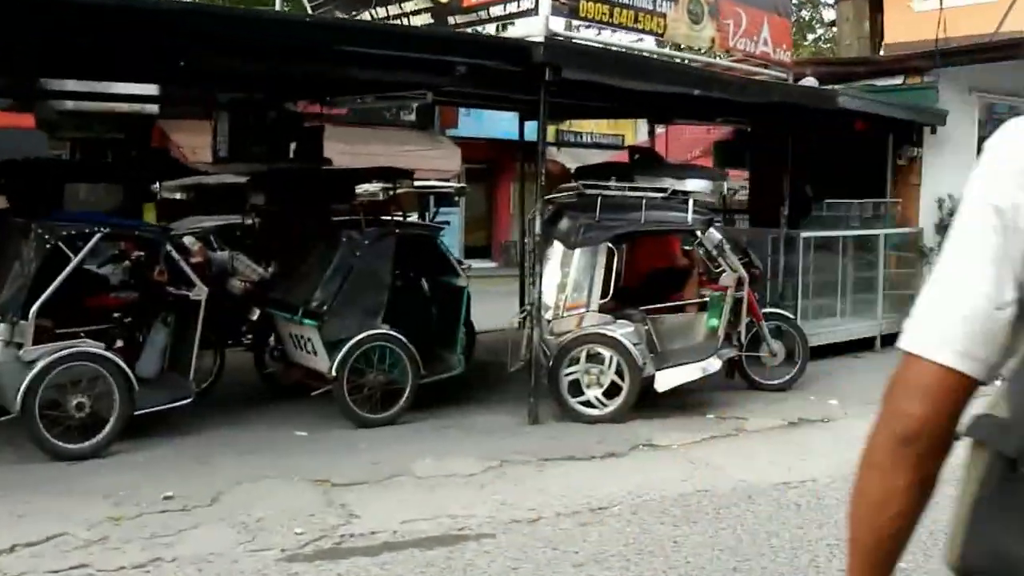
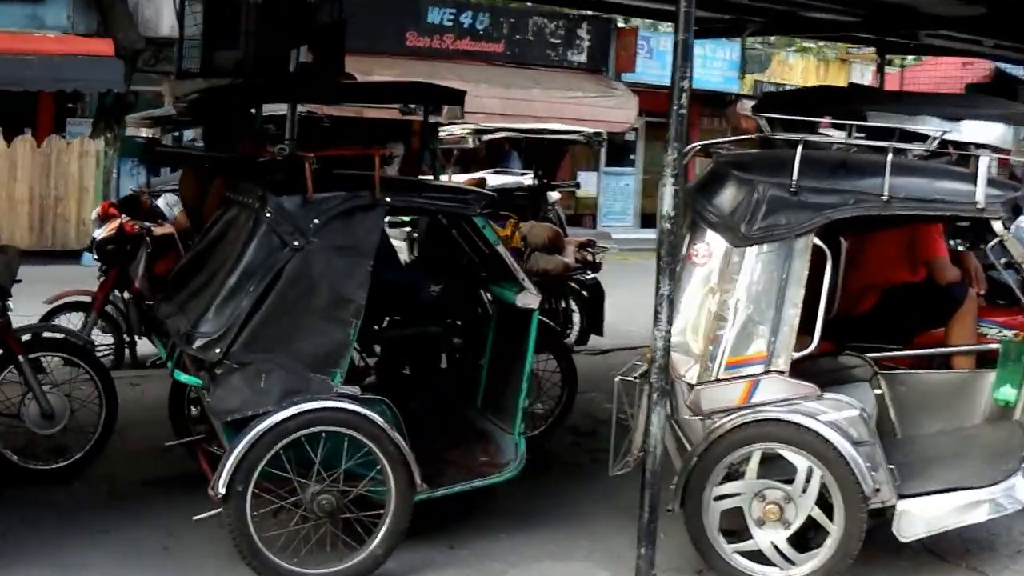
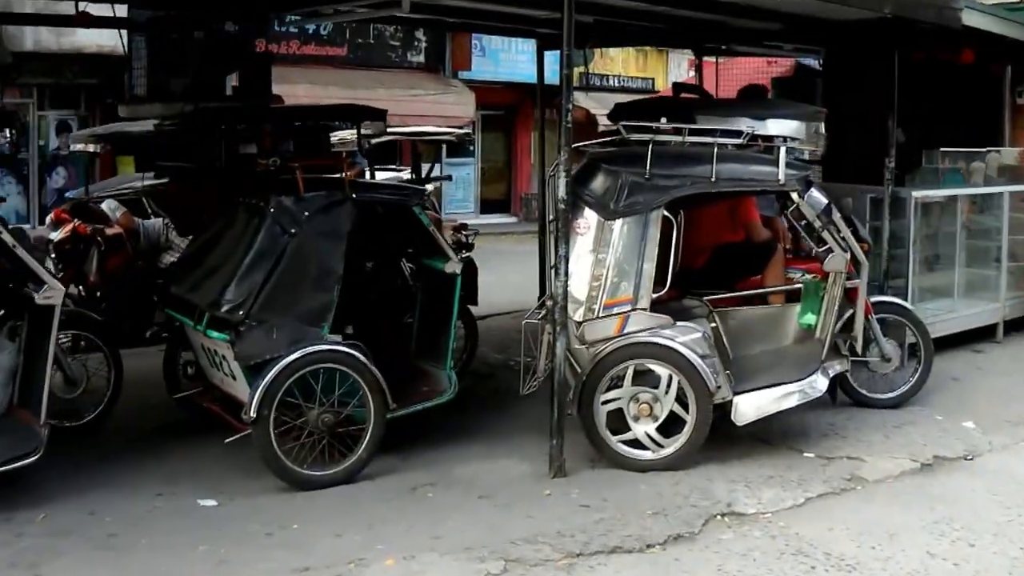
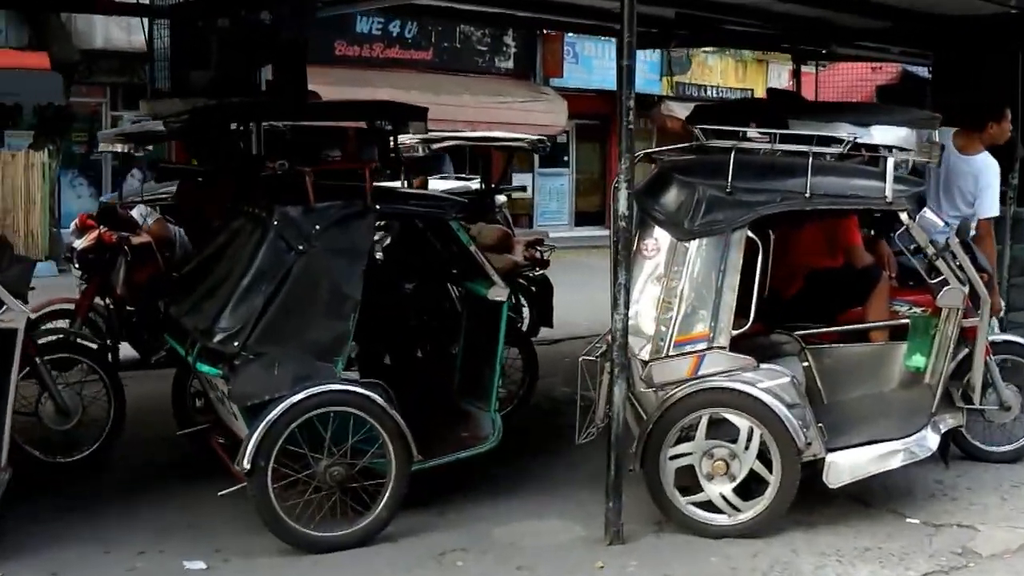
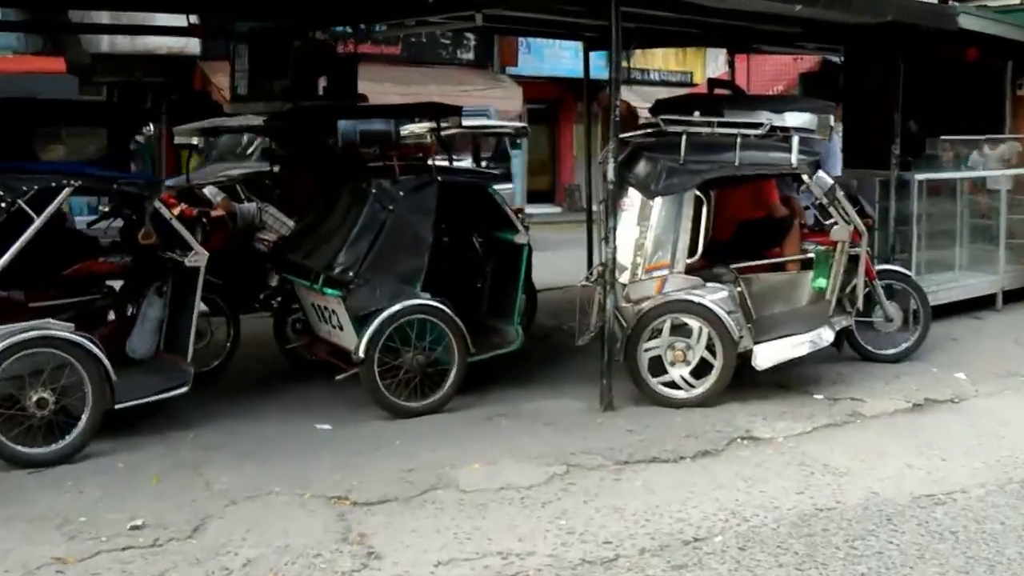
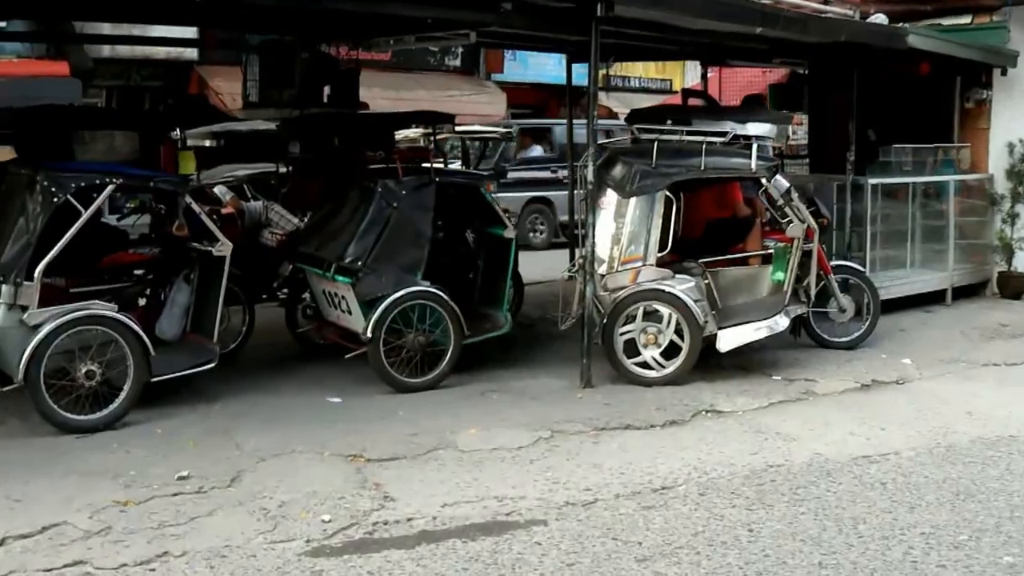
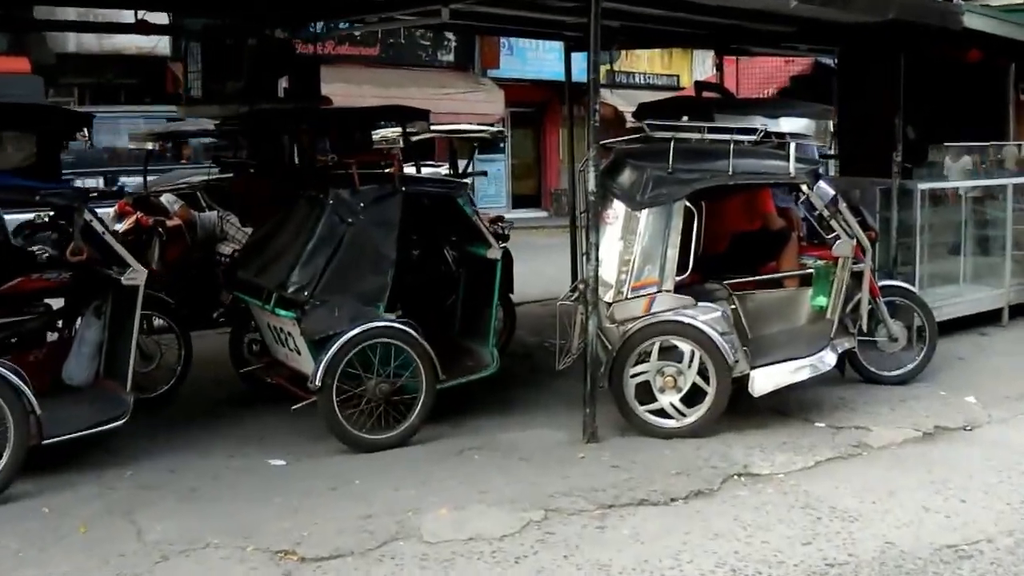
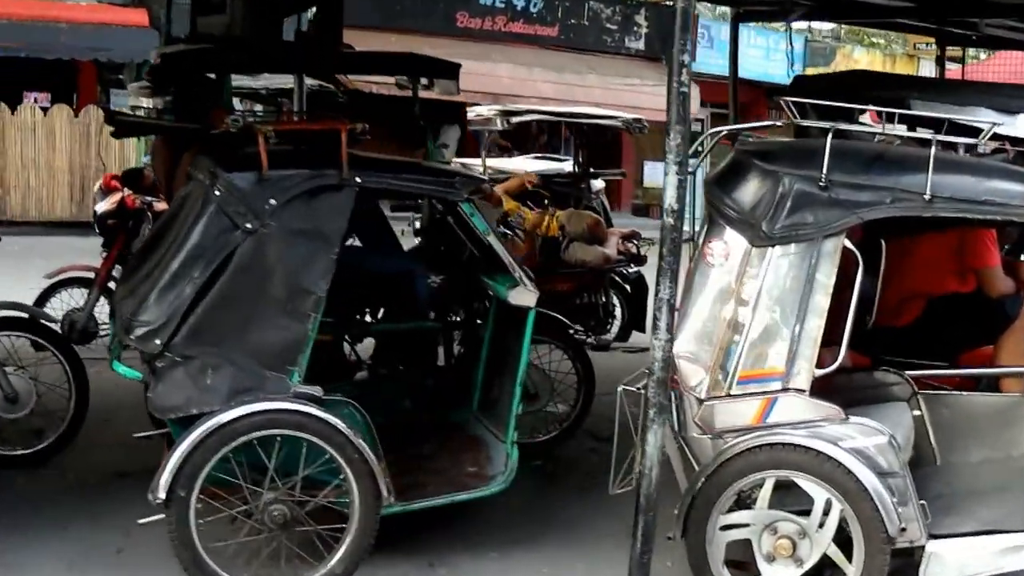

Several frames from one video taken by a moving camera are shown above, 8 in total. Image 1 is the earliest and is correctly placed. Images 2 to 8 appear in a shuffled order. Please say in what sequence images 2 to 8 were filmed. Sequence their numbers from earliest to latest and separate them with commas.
6, 5, 7, 3, 4, 2, 8
